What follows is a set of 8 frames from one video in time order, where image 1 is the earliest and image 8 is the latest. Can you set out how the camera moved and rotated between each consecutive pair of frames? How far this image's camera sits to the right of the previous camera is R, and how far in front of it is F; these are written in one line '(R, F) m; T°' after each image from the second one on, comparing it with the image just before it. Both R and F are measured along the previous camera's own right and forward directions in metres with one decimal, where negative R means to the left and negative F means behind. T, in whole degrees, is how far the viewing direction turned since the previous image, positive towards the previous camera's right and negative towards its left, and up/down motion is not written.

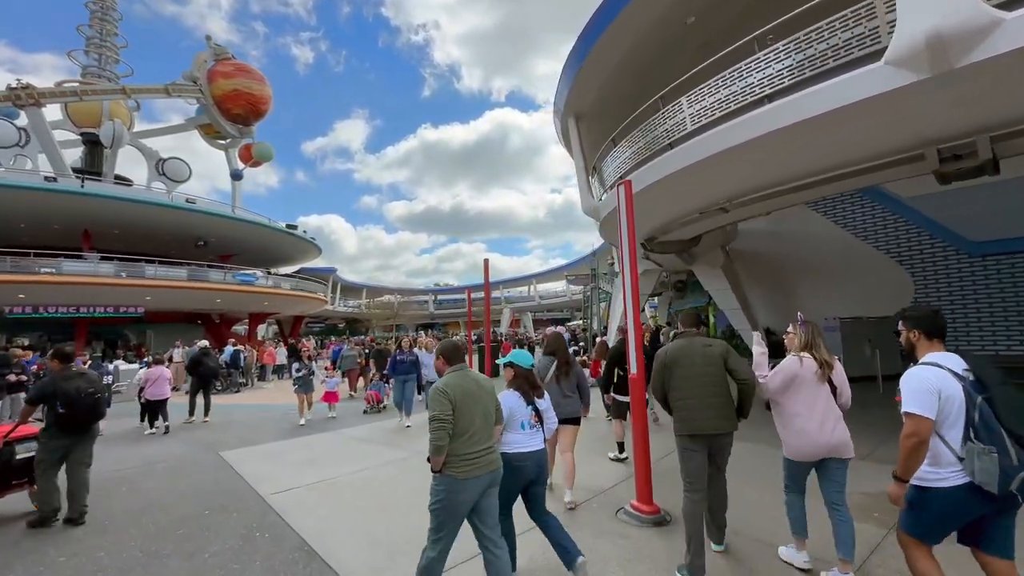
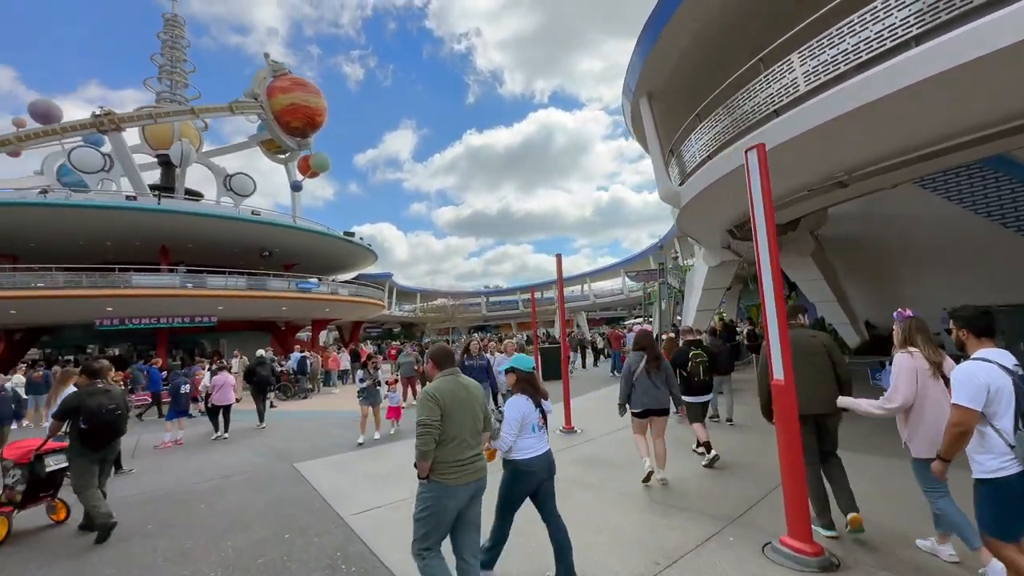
(-0.5, +0.6) m; -6°
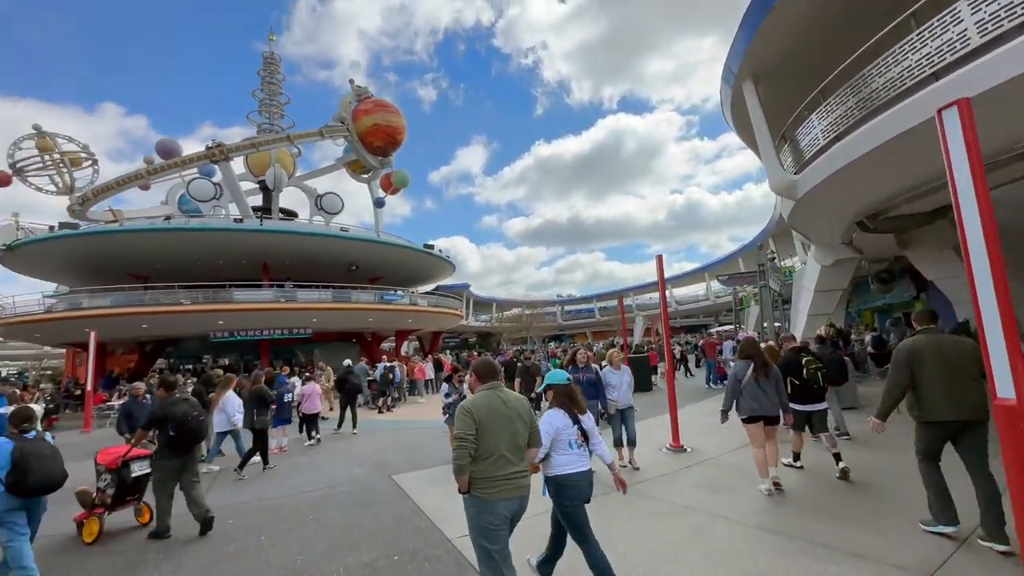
(-0.4, +0.4) m; -9°
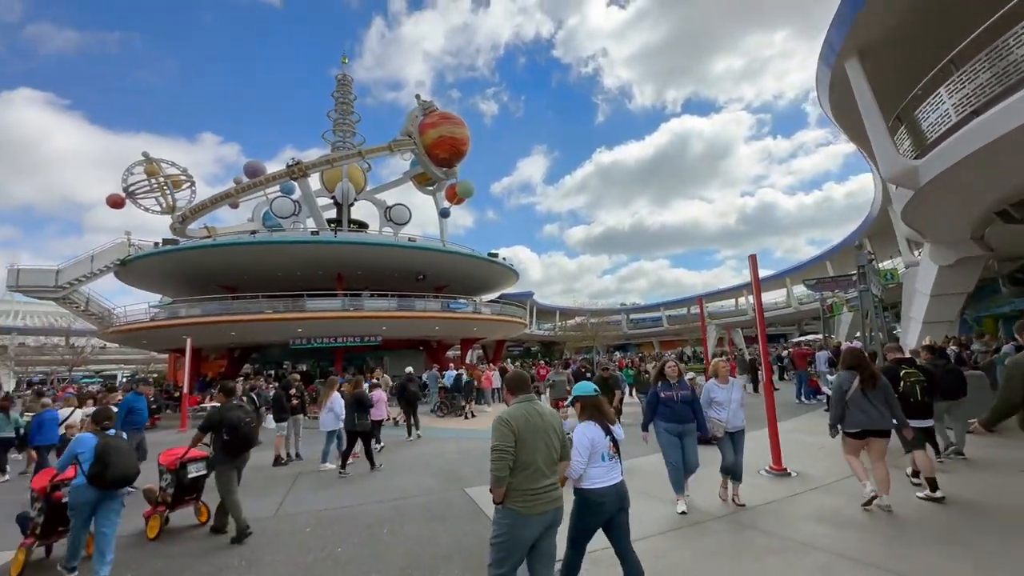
(-0.2, +0.4) m; -7°
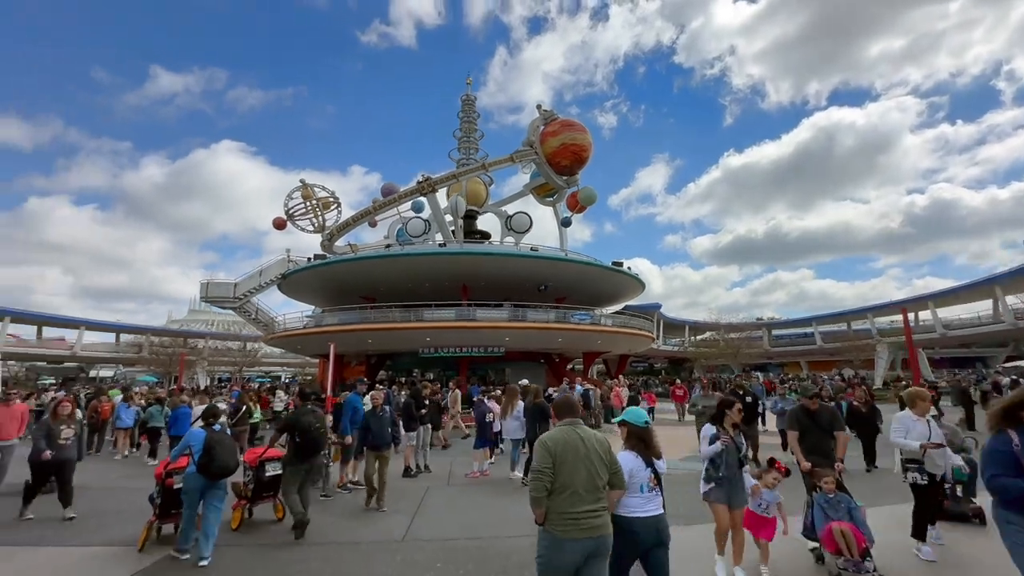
(-0.4, +1.1) m; -14°
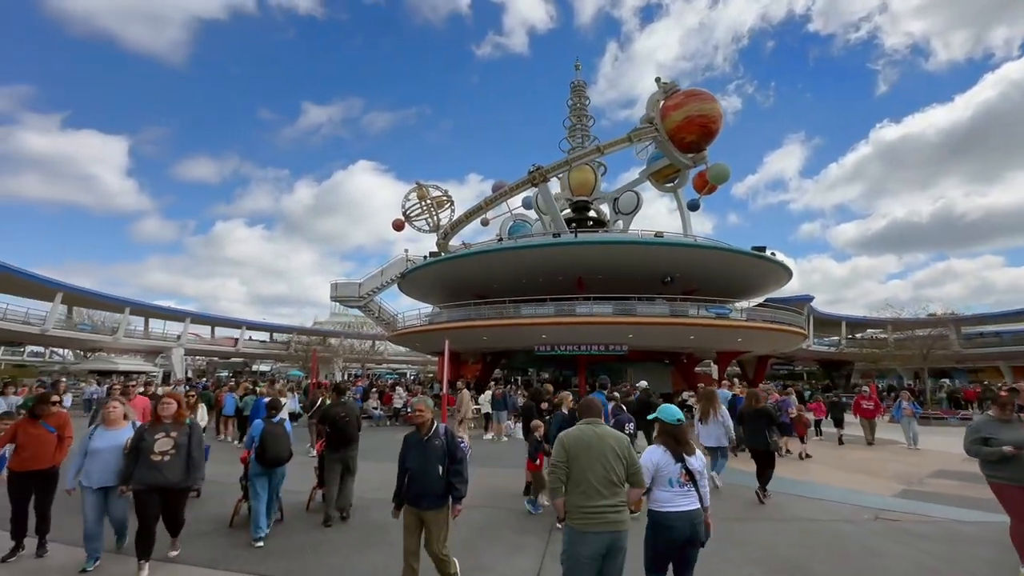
(-0.3, +1.8) m; -14°
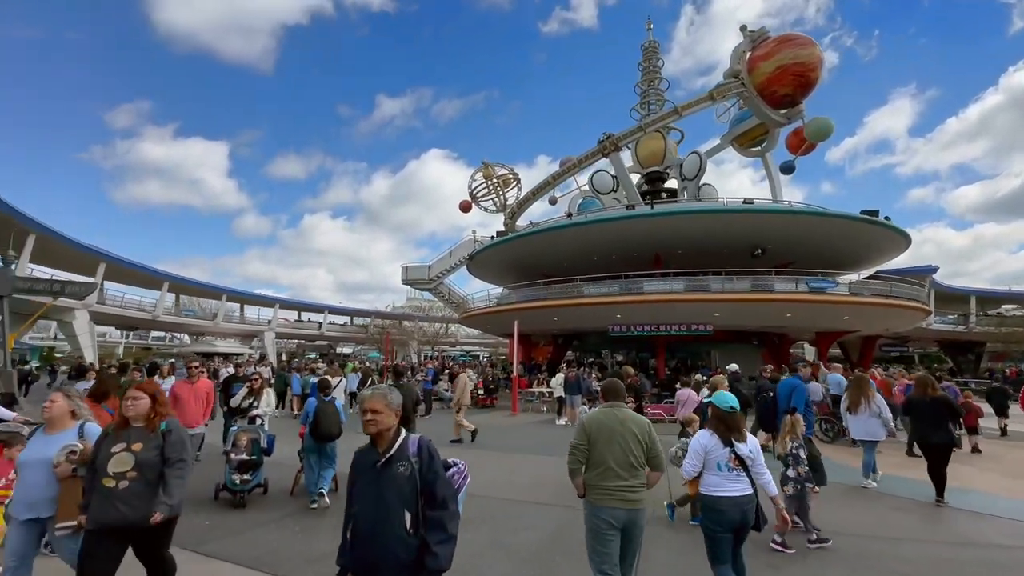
(0.0, +1.0) m; -9°
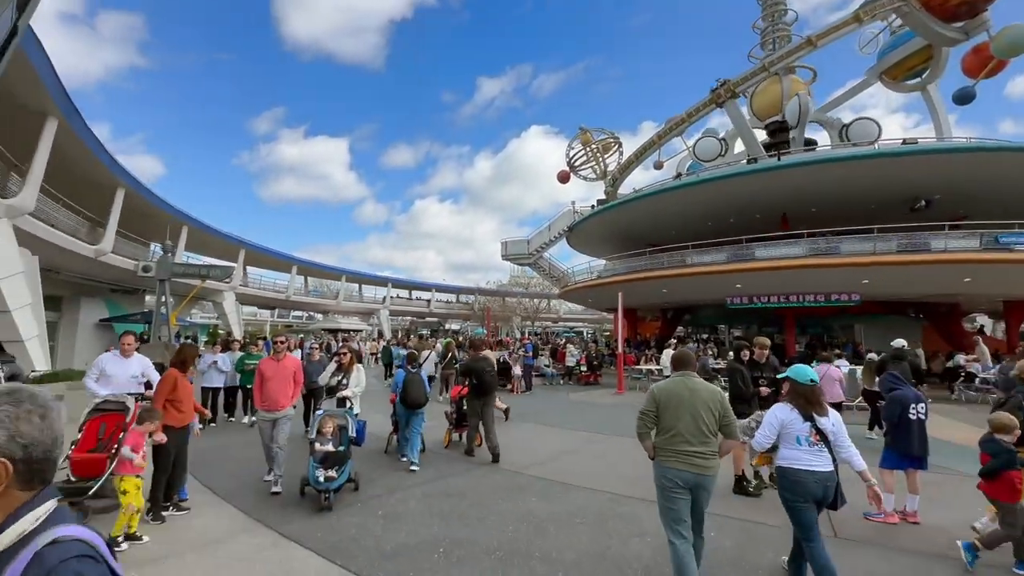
(+0.1, +0.9) m; -13°
